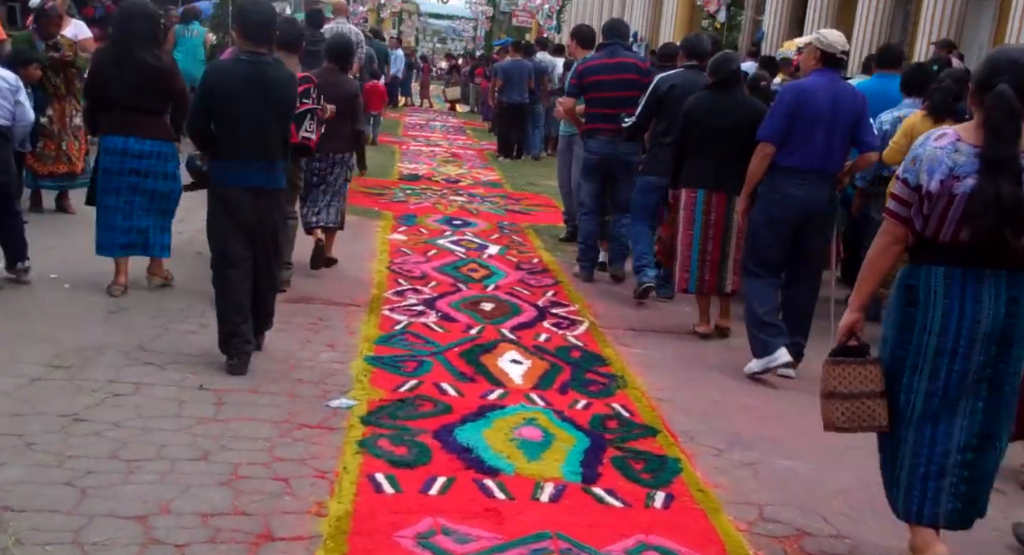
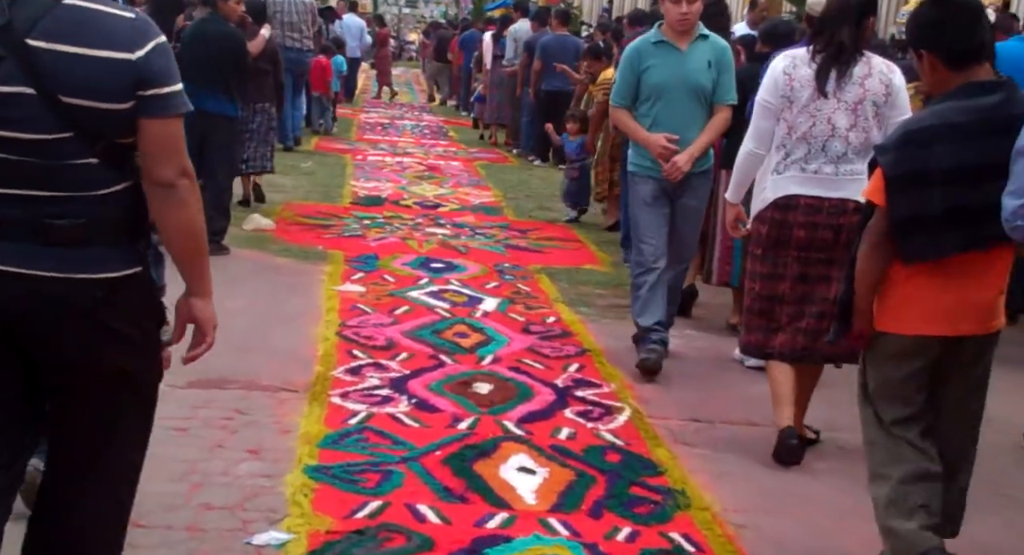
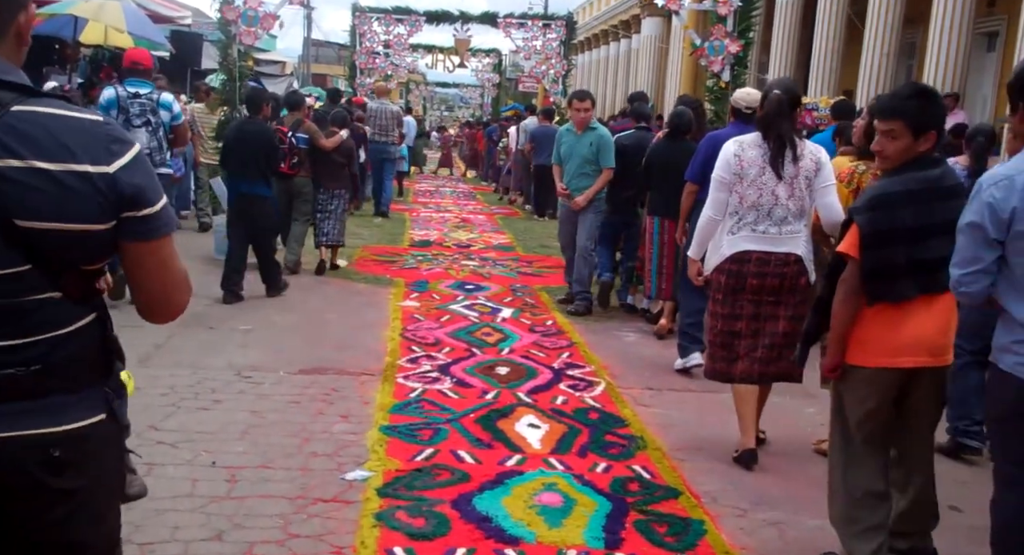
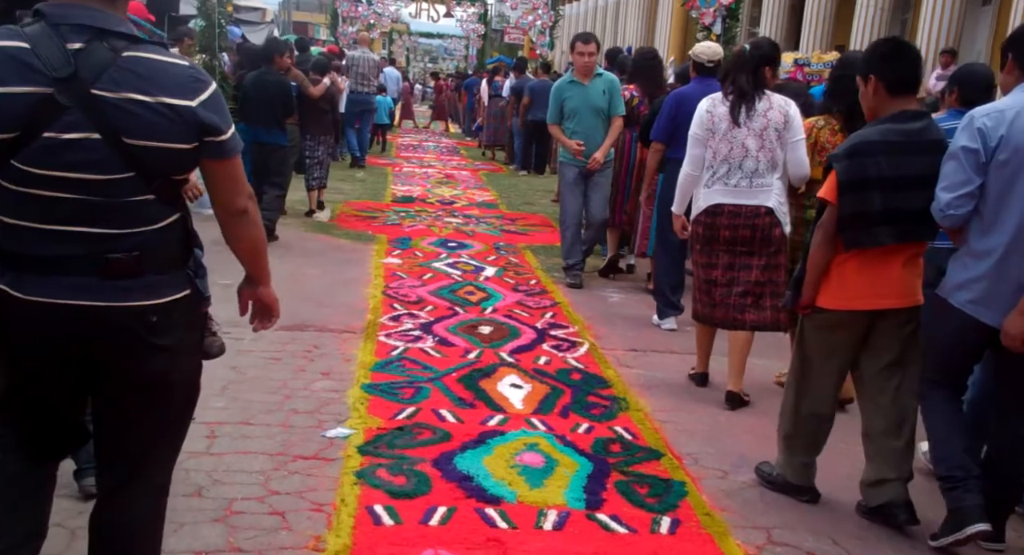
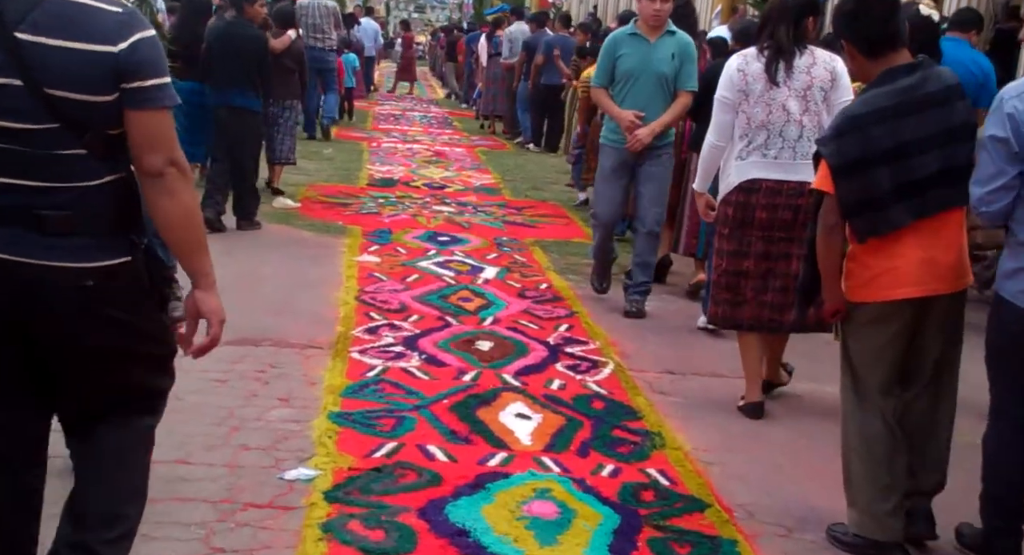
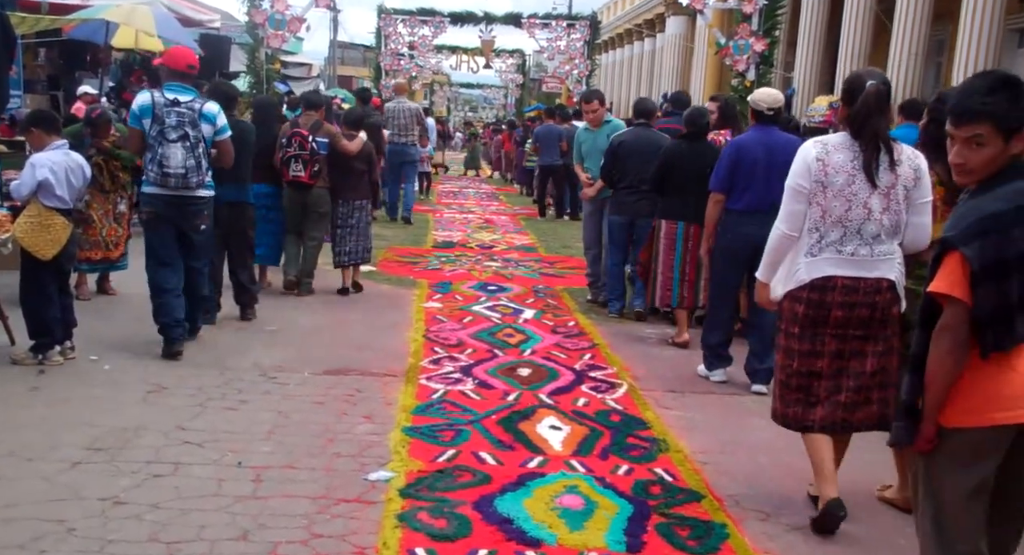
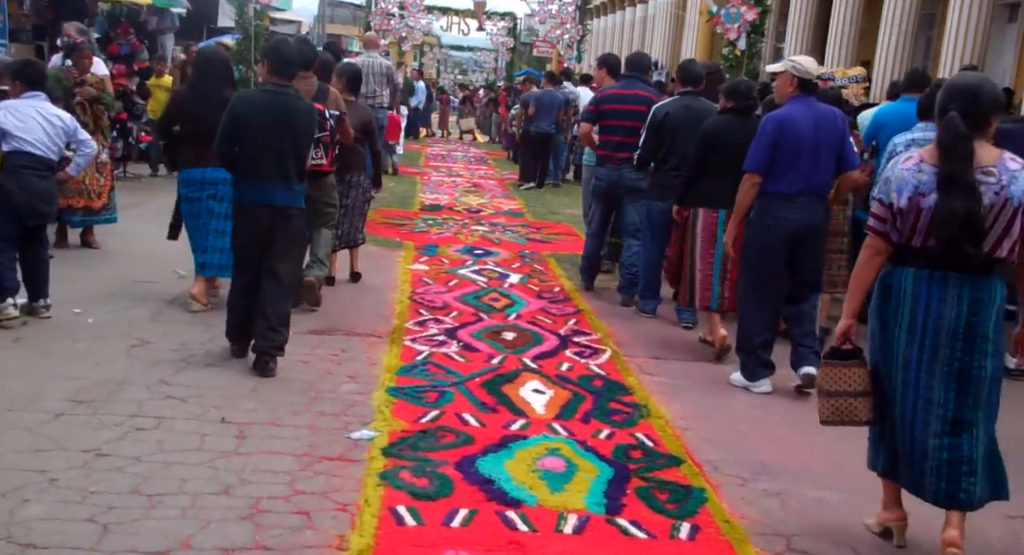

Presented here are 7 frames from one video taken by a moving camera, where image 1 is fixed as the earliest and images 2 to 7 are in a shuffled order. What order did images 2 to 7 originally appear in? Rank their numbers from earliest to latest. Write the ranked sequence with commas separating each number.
7, 6, 3, 4, 5, 2
